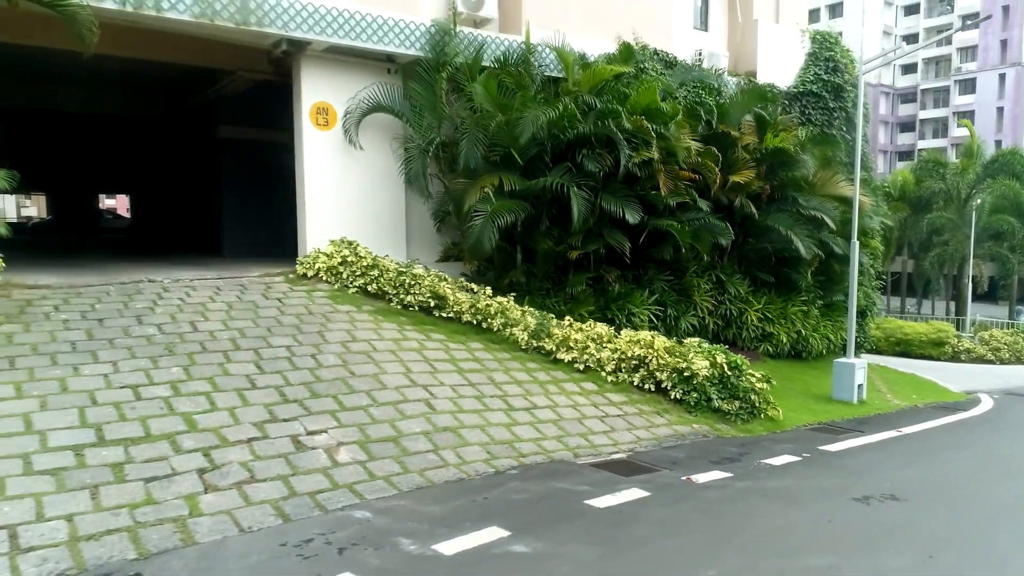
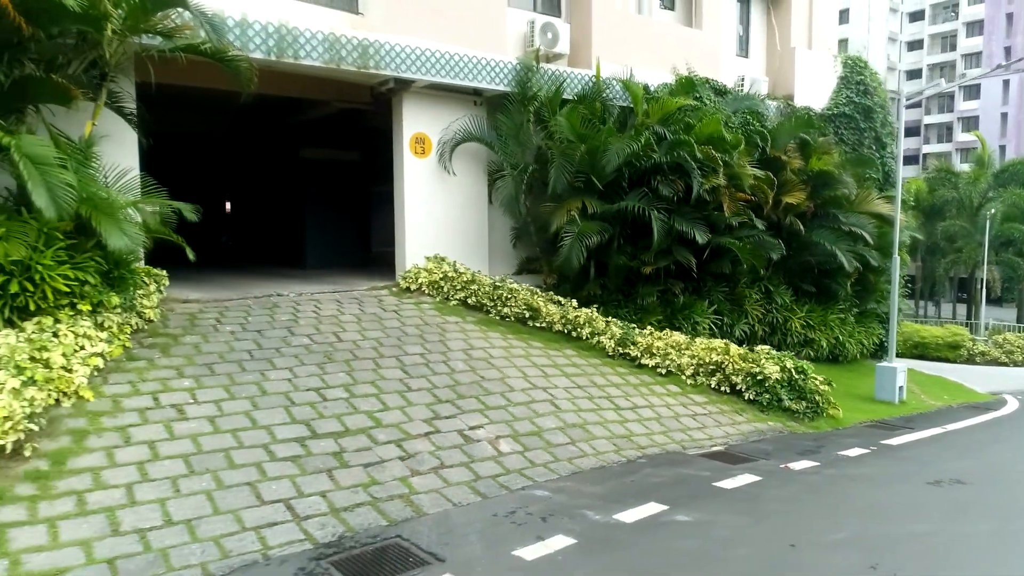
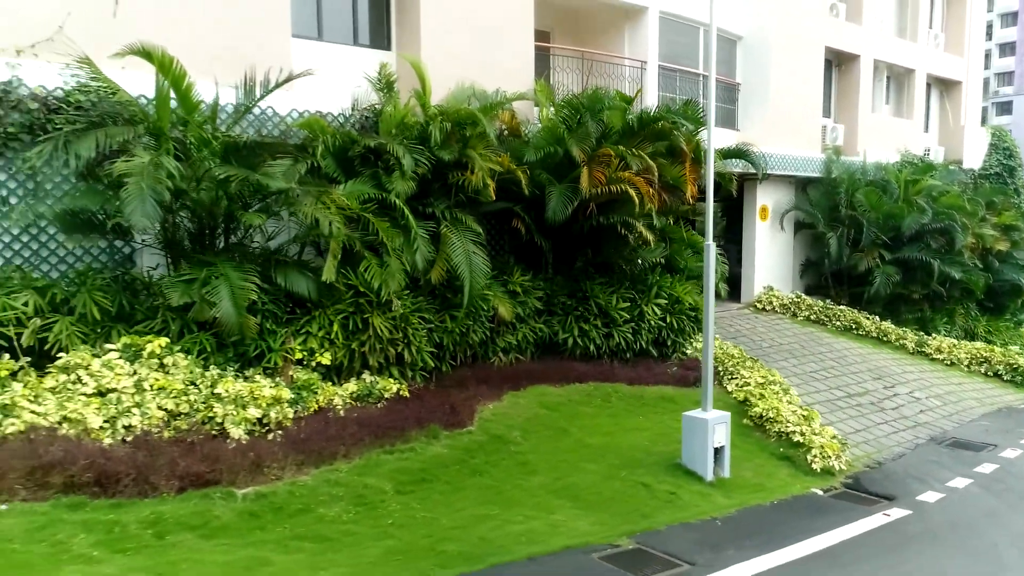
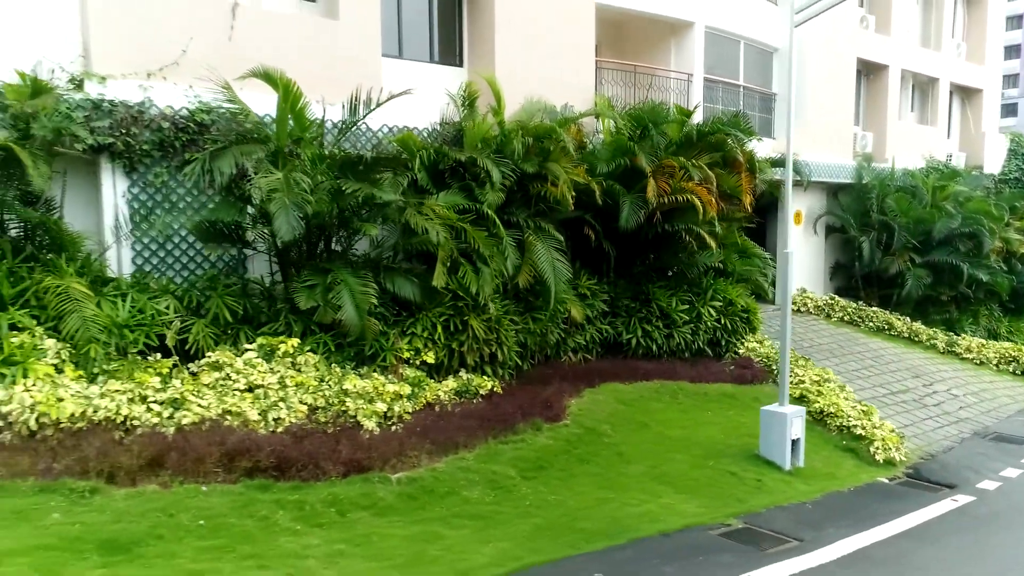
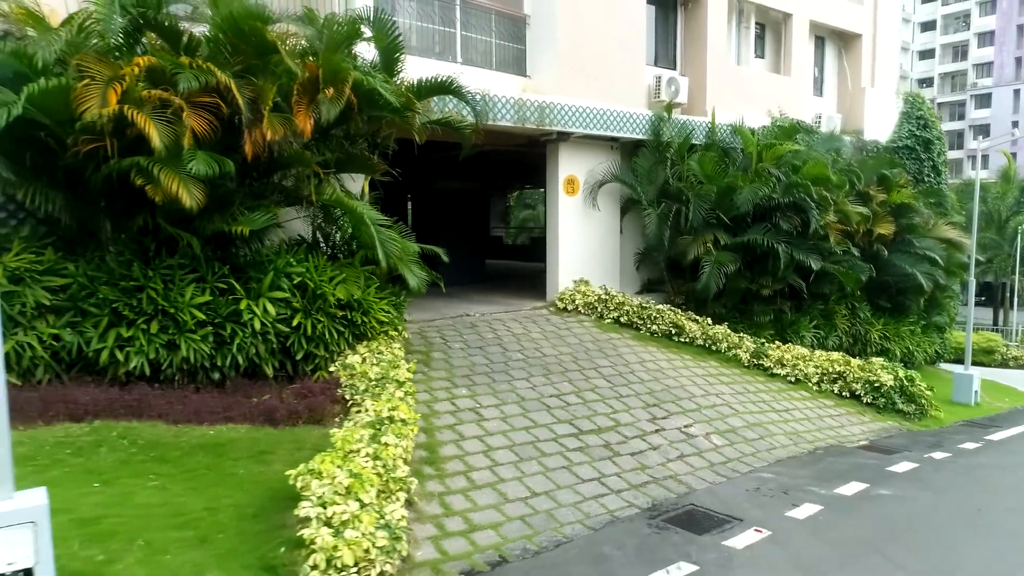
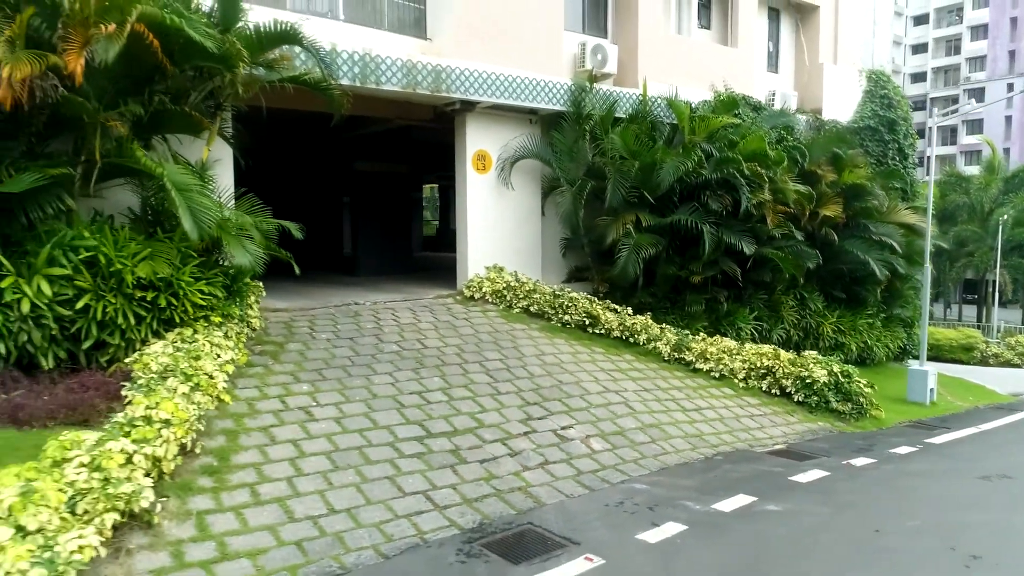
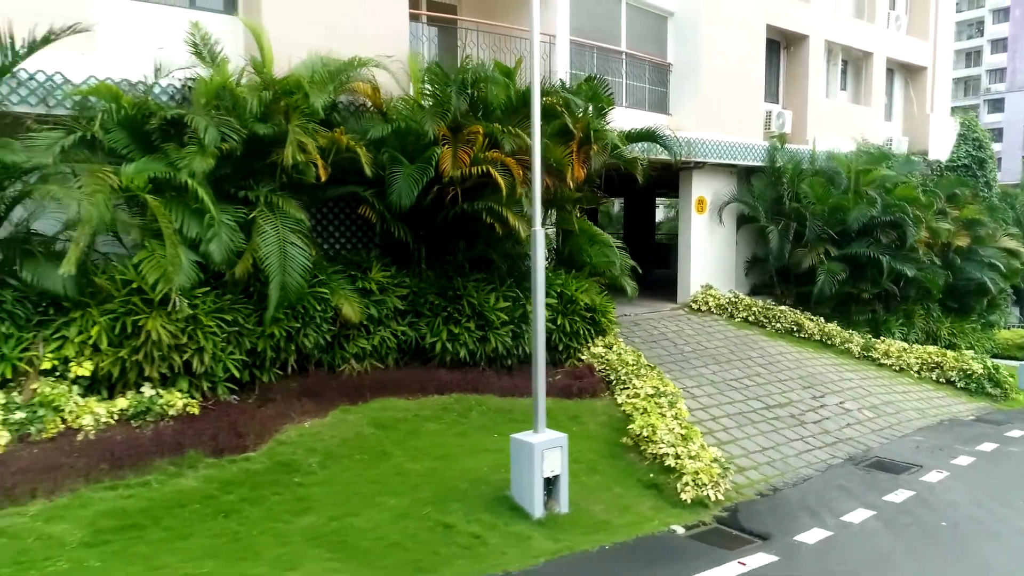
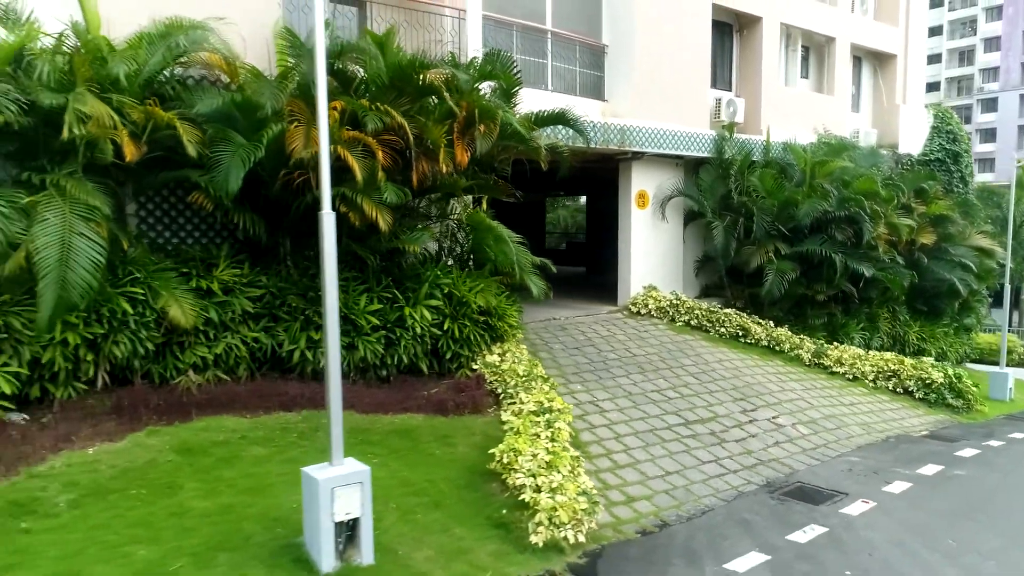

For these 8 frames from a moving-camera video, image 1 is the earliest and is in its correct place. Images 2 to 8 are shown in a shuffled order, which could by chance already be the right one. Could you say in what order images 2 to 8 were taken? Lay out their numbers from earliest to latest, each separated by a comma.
2, 6, 5, 8, 7, 3, 4
